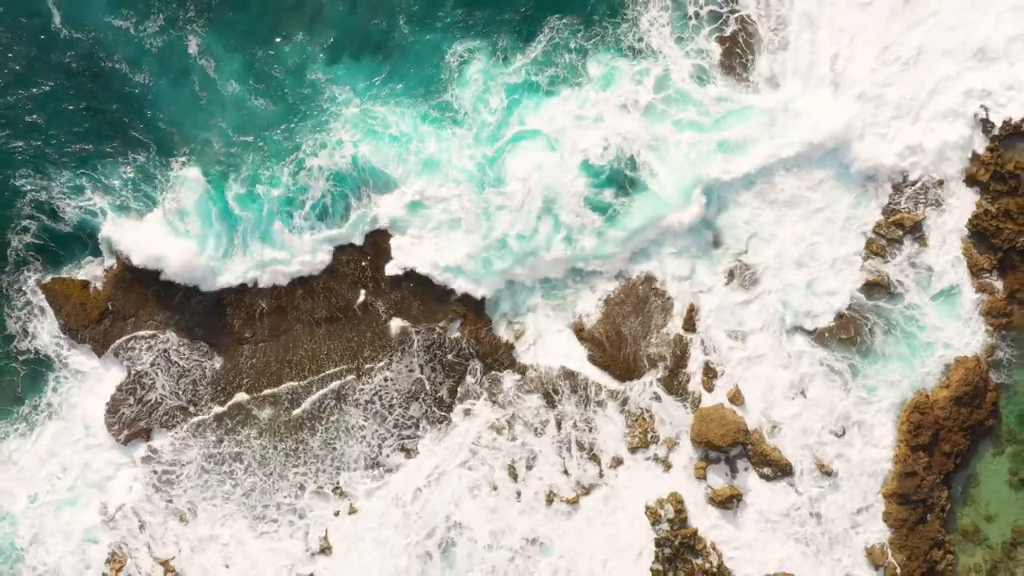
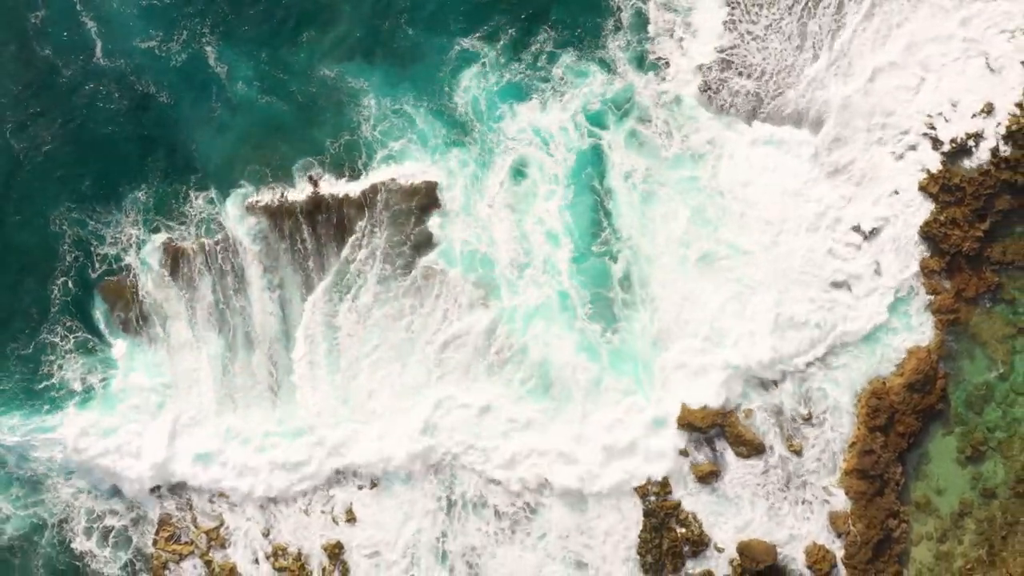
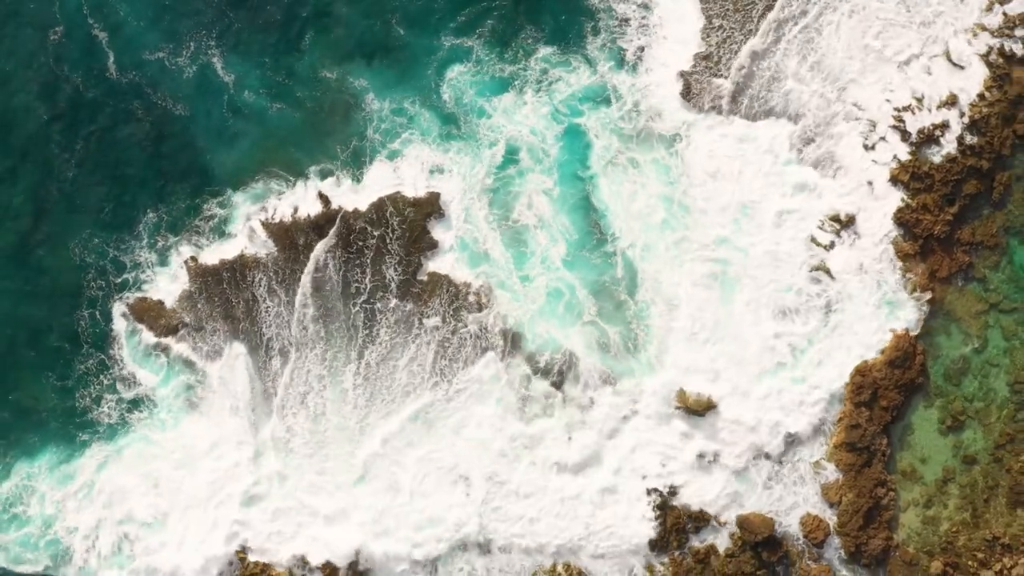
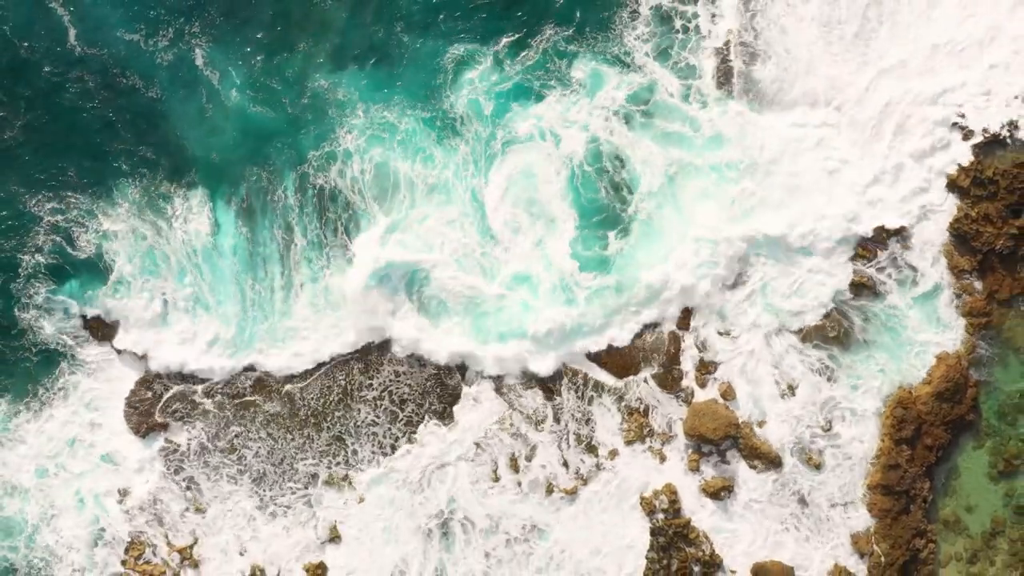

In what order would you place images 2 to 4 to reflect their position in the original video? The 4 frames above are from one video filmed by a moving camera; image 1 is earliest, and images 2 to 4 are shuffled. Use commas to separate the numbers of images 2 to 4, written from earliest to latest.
4, 2, 3
